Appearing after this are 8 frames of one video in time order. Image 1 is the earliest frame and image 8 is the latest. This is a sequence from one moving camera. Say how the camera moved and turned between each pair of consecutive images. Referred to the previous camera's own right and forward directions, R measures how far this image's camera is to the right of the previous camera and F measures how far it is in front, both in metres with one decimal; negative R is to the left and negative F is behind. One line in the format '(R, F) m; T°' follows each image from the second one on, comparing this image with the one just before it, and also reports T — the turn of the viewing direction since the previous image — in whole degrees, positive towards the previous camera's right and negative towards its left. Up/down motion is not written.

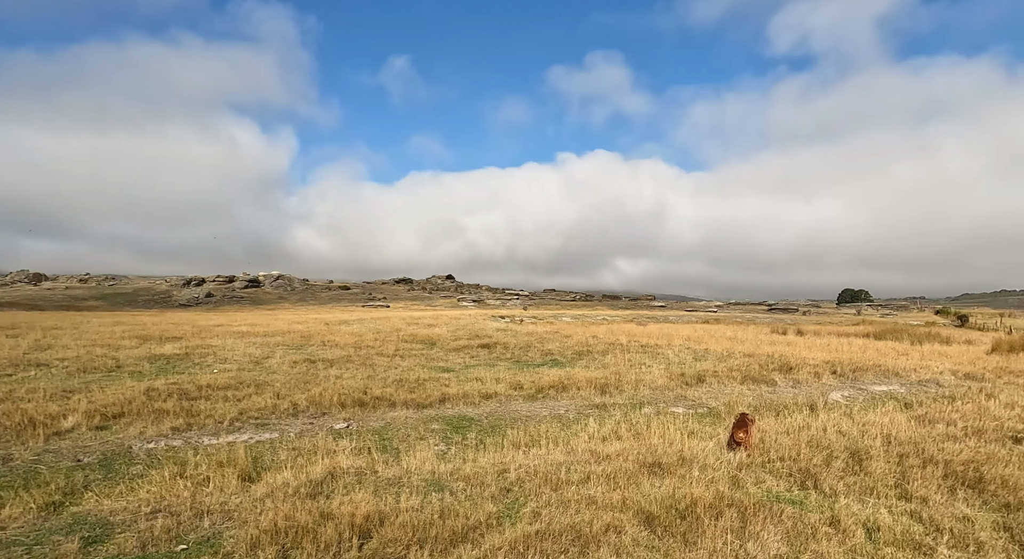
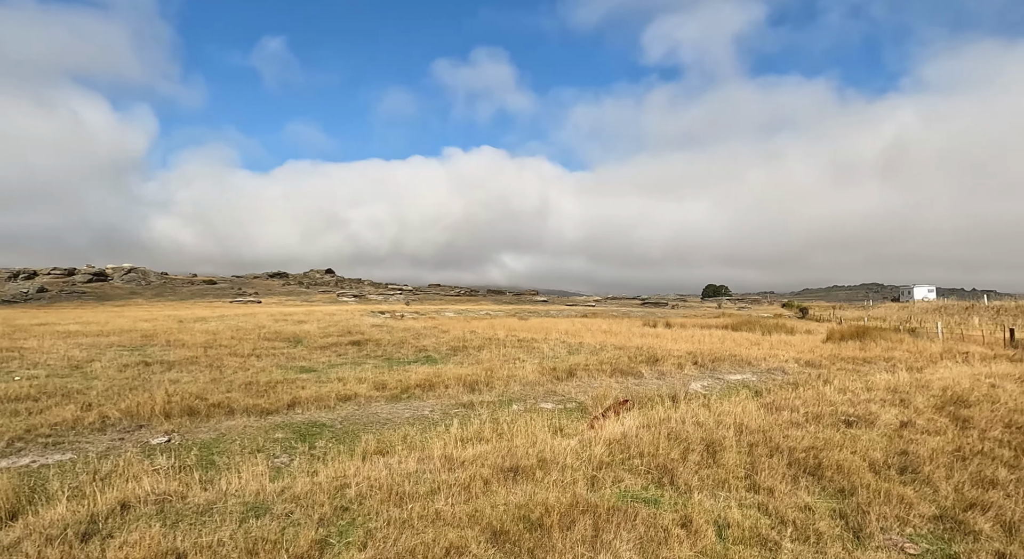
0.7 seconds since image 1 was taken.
(+0.4, +0.5) m; +11°
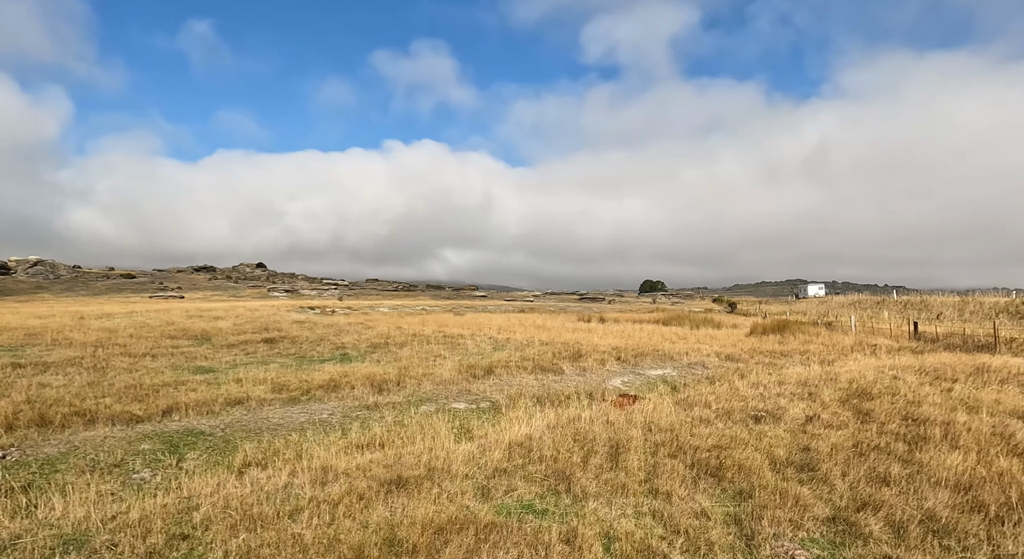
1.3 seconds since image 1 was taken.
(+0.5, +0.5) m; +6°
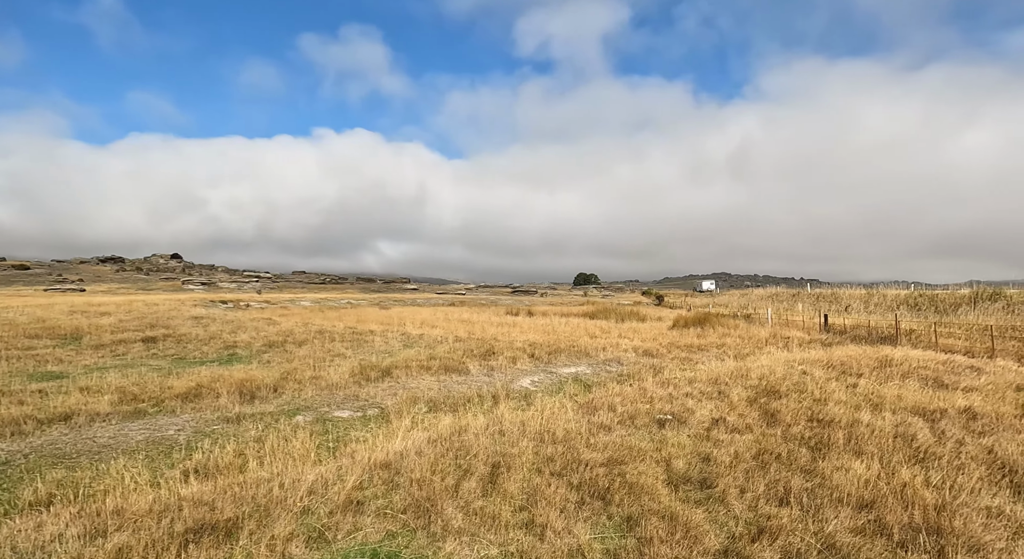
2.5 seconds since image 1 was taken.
(+0.7, +1.0) m; +6°
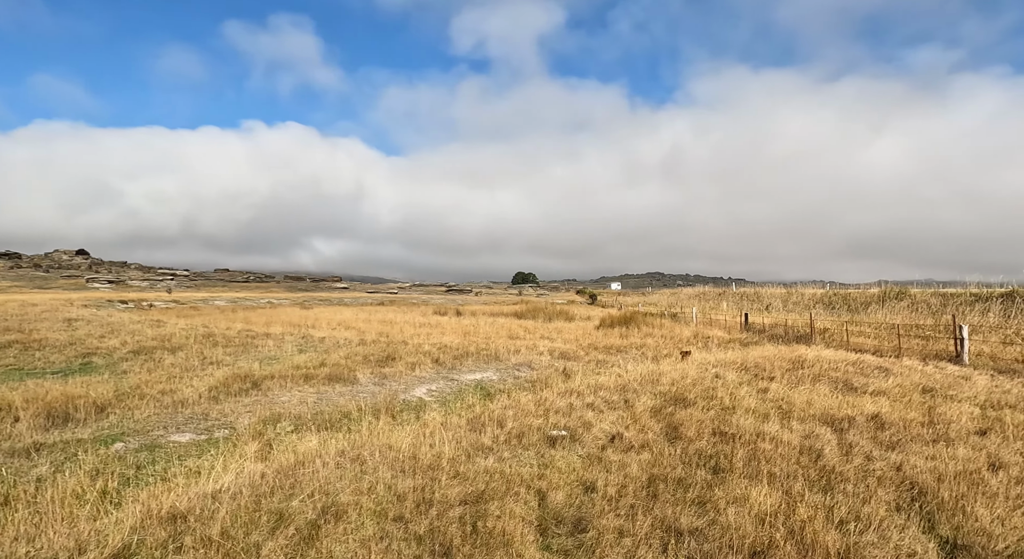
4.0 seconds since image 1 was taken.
(+0.9, +1.2) m; +6°
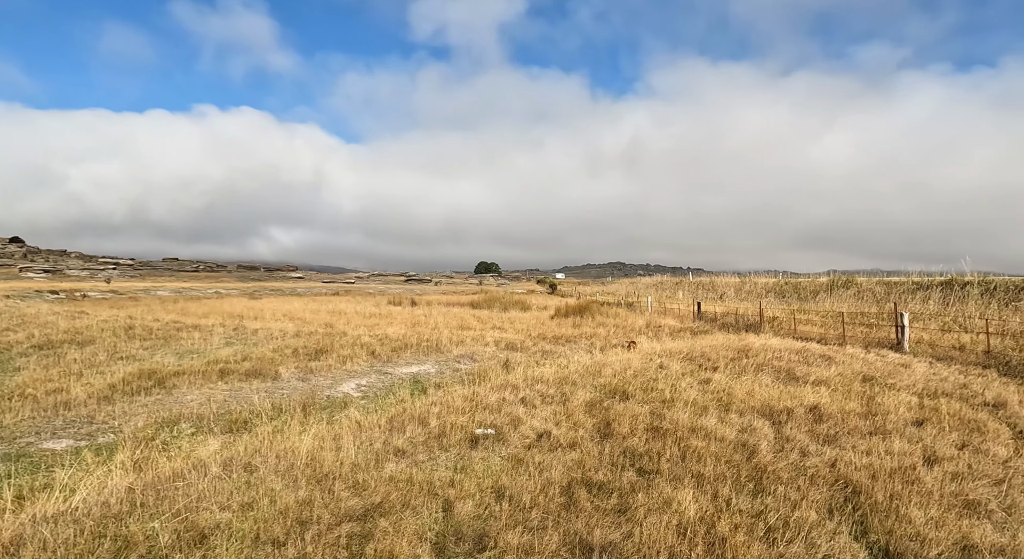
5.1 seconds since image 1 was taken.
(+0.5, +0.7) m; +4°
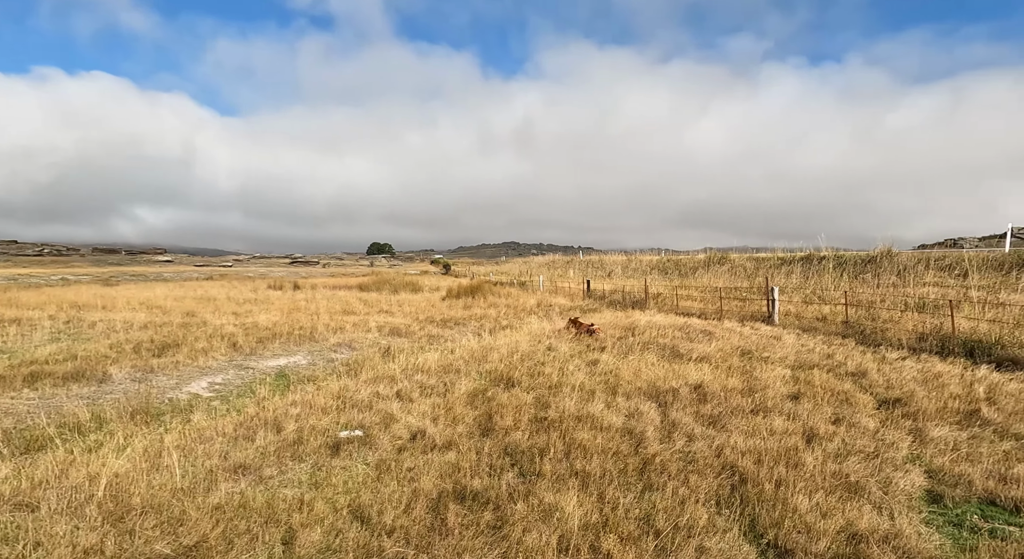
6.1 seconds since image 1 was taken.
(+0.3, +0.8) m; +10°
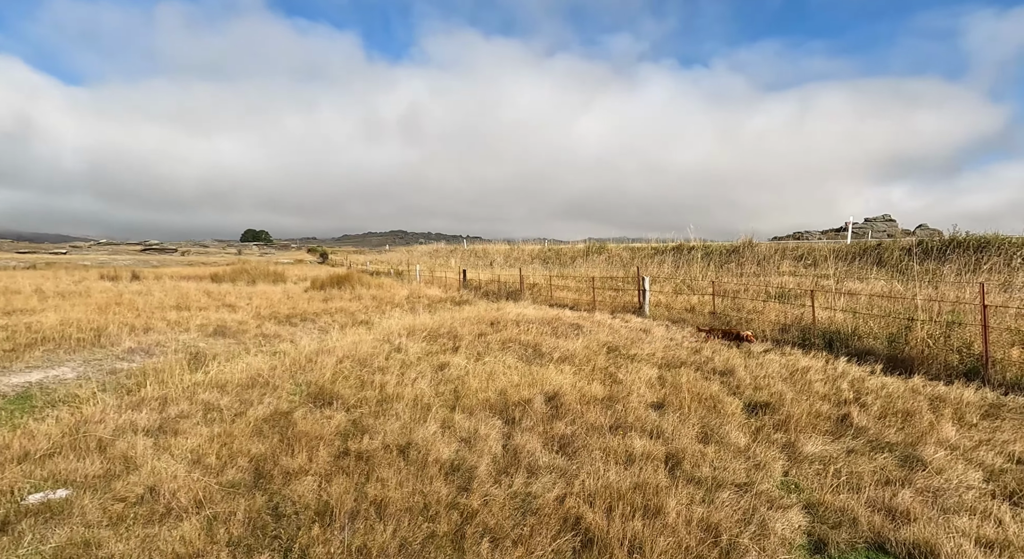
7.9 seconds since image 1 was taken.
(+0.9, +1.8) m; +10°
